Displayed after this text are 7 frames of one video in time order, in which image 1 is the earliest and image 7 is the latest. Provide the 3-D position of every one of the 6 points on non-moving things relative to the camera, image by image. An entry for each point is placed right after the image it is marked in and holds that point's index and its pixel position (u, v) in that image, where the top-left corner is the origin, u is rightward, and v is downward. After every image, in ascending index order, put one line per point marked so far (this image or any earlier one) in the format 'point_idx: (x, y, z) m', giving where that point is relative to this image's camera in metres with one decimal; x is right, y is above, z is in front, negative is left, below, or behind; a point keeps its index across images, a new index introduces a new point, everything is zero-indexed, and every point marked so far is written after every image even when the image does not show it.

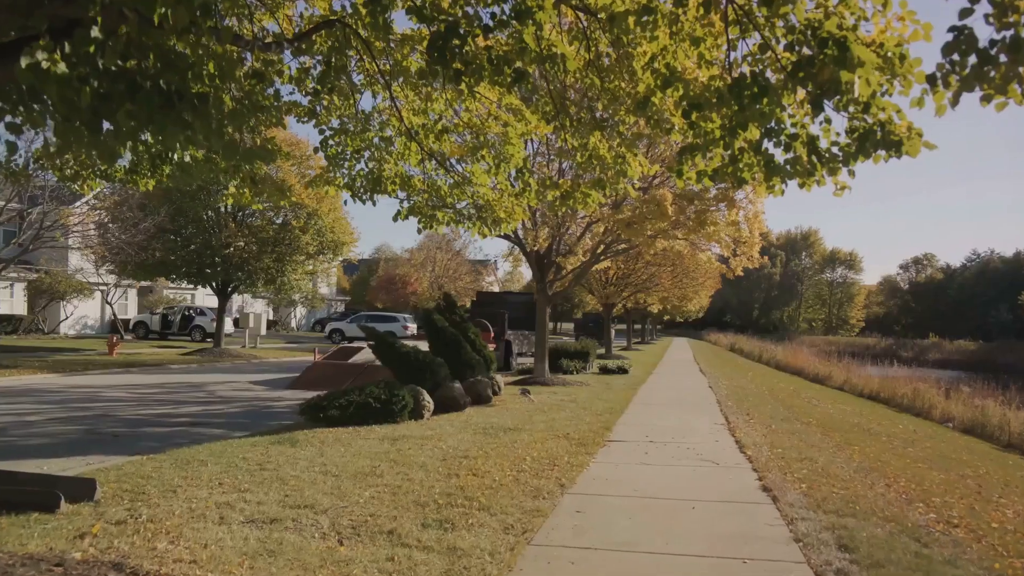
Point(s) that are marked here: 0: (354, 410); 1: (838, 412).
0: (-2.1, -1.6, +10.3) m
1: (+7.5, -2.9, +17.7) m
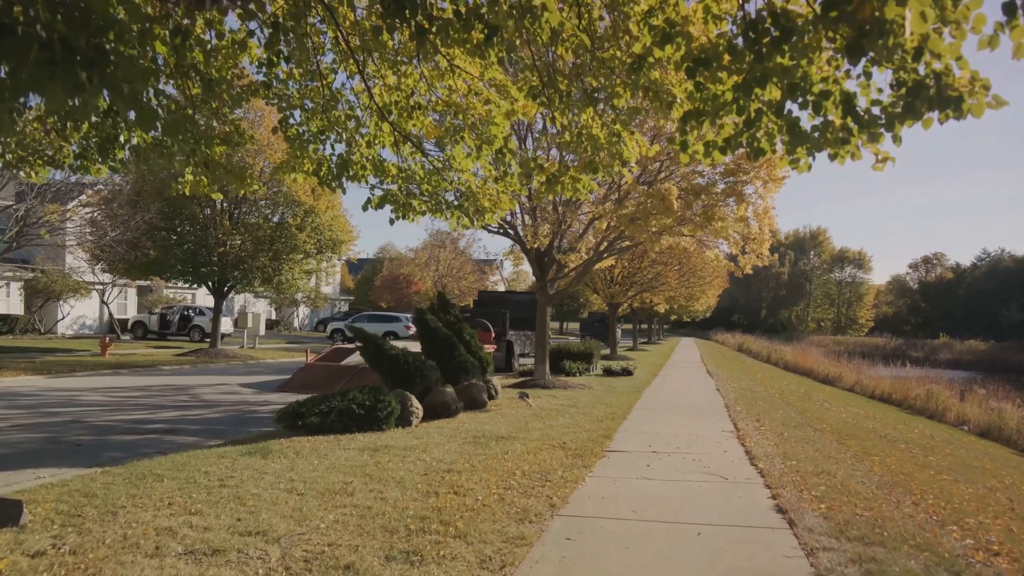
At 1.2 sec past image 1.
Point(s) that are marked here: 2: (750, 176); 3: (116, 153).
0: (-2.2, -1.6, +9.6) m
1: (+7.5, -2.8, +16.9) m
2: (+4.7, +2.2, +15.0) m
3: (-3.5, +1.2, +6.7) m
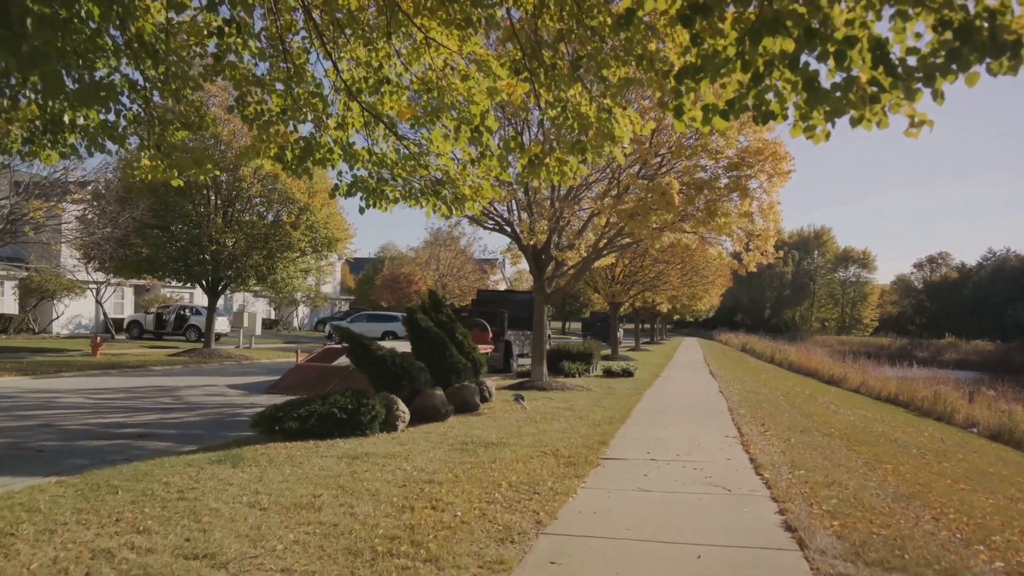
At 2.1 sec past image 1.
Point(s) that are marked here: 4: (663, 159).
0: (-2.3, -1.6, +9.1) m
1: (+7.4, -2.8, +16.4) m
2: (+4.6, +2.2, +14.5) m
3: (-3.6, +1.2, +6.2) m
4: (+3.0, +2.6, +15.1) m
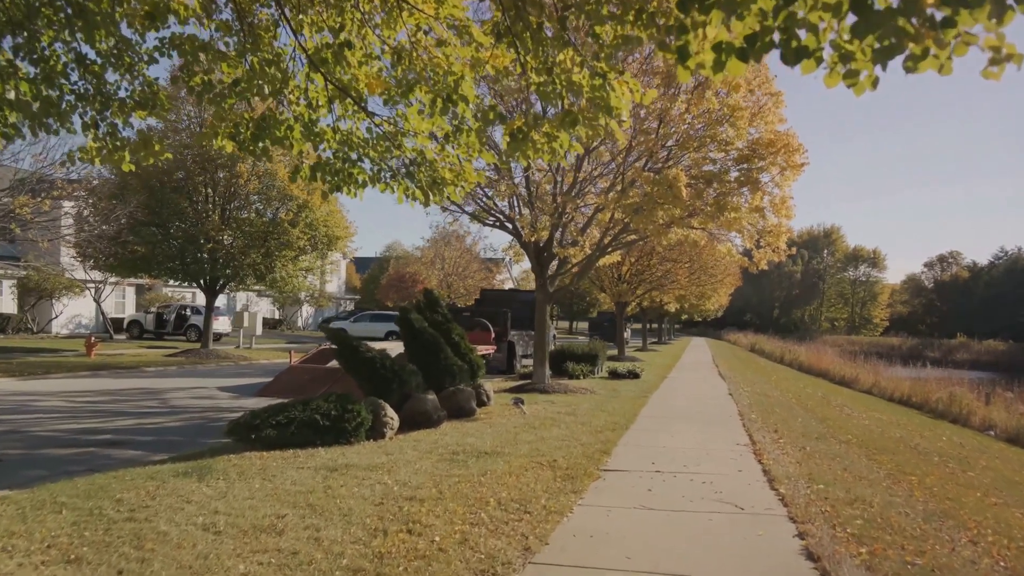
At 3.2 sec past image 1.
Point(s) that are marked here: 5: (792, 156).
0: (-2.4, -1.6, +8.4) m
1: (+7.4, -2.8, +15.6) m
2: (+4.6, +2.3, +13.8) m
3: (-3.7, +1.2, +5.6) m
4: (+3.0, +2.6, +14.4) m
5: (+5.1, +2.4, +14.0) m
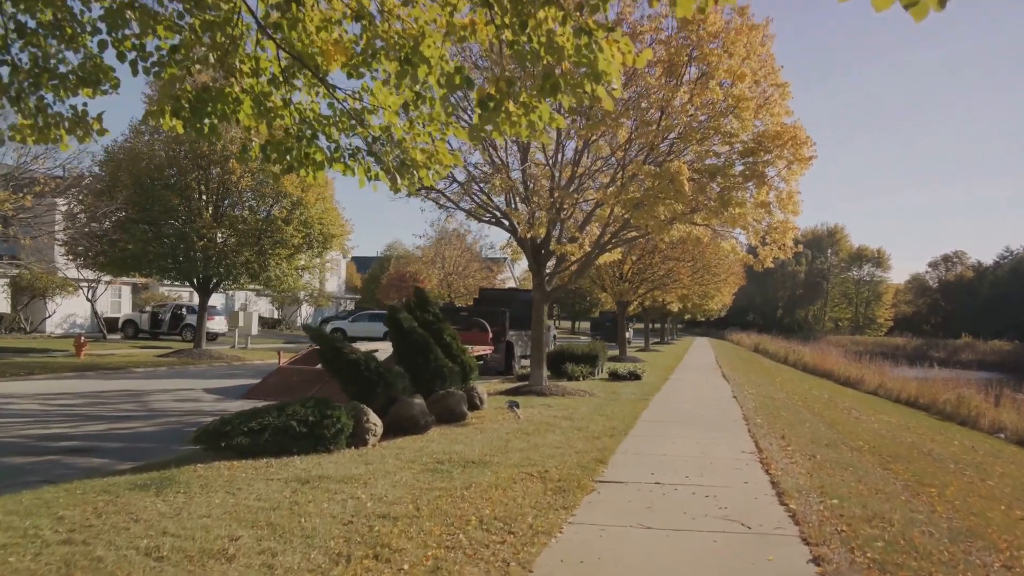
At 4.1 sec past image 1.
0: (-2.5, -1.5, +7.9) m
1: (+7.3, -2.7, +15.1) m
2: (+4.5, +2.3, +13.2) m
3: (-3.8, +1.3, +5.0) m
4: (+2.9, +2.6, +13.8) m
5: (+5.0, +2.4, +13.4) m
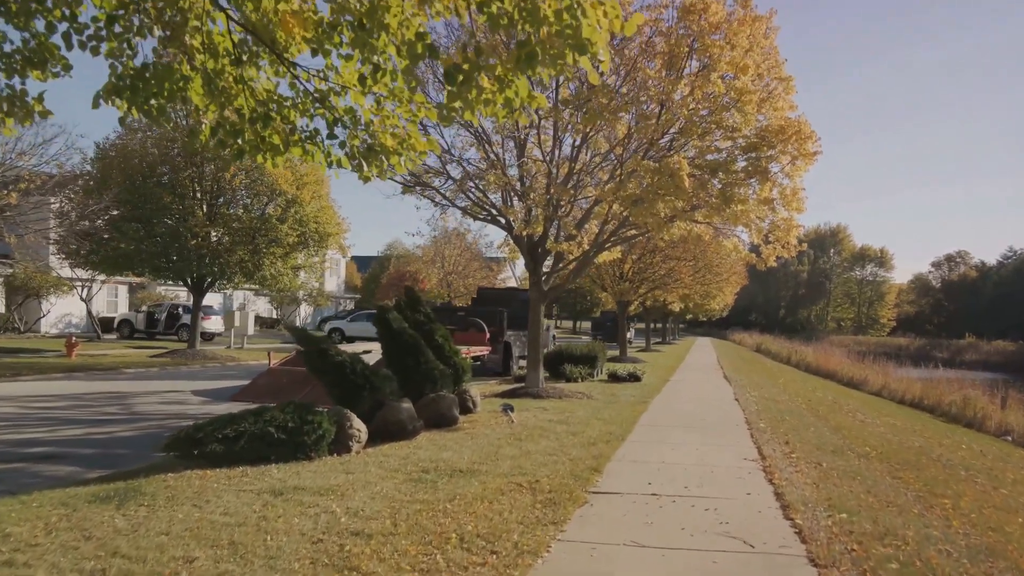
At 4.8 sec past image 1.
0: (-2.6, -1.5, +7.5) m
1: (+7.2, -2.7, +14.6) m
2: (+4.4, +2.3, +12.8) m
3: (-3.9, +1.3, +4.6) m
4: (+2.8, +2.6, +13.4) m
5: (+5.0, +2.4, +13.0) m
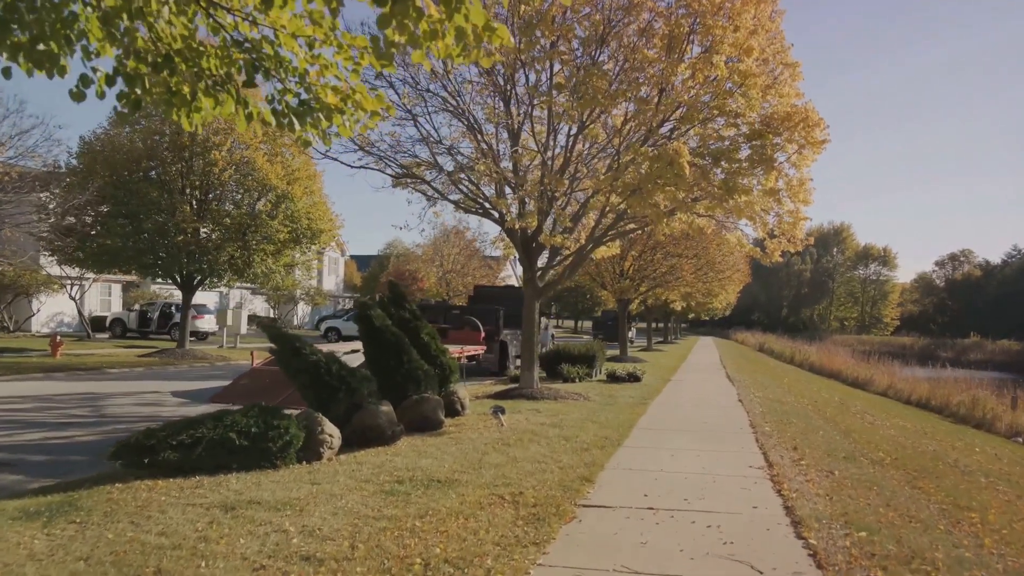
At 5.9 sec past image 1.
0: (-2.8, -1.4, +6.8) m
1: (+7.1, -2.7, +13.9) m
2: (+4.3, +2.4, +12.1) m
3: (-4.1, +1.3, +3.9) m
4: (+2.7, +2.7, +12.7) m
5: (+4.8, +2.5, +12.3) m
